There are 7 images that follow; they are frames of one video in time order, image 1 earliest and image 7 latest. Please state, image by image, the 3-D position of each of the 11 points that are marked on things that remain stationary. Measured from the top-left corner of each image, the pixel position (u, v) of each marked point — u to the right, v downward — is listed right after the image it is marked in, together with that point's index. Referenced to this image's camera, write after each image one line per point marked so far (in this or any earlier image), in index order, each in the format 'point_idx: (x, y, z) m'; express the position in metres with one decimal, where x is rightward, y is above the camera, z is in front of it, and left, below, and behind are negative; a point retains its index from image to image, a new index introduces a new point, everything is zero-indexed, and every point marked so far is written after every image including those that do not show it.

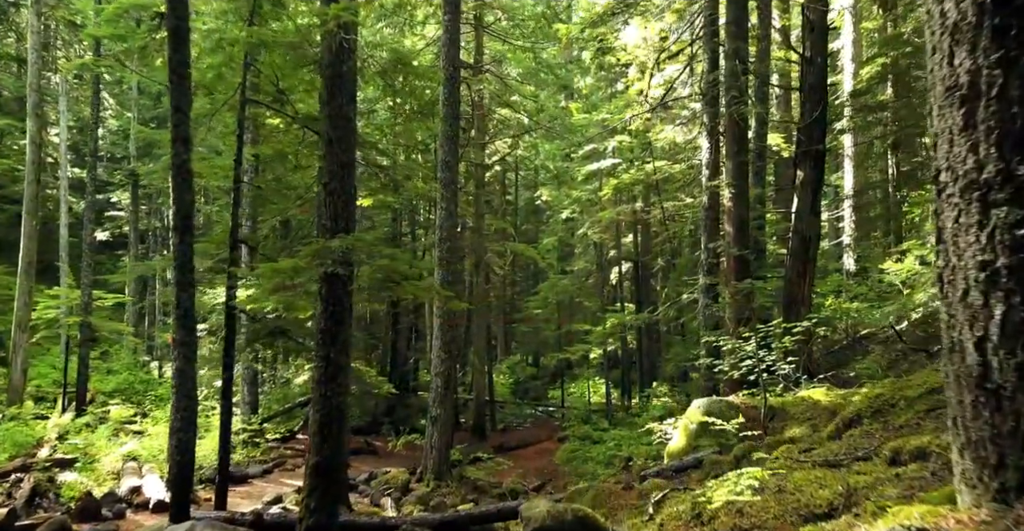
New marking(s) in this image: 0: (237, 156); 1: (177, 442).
0: (-3.5, +1.4, +11.0) m
1: (-3.8, -2.0, +9.9) m
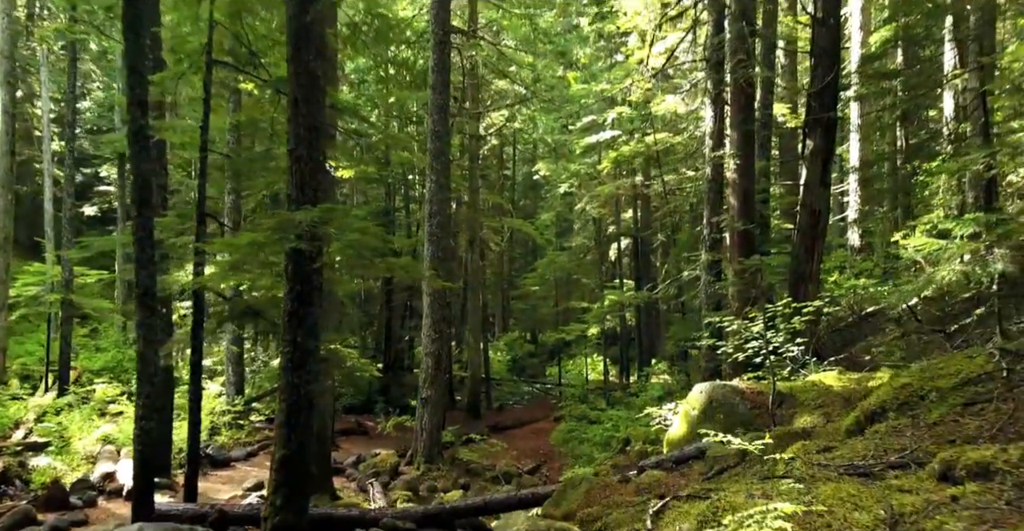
0: (-3.6, +1.7, +10.2) m
1: (-3.9, -1.8, +9.2) m
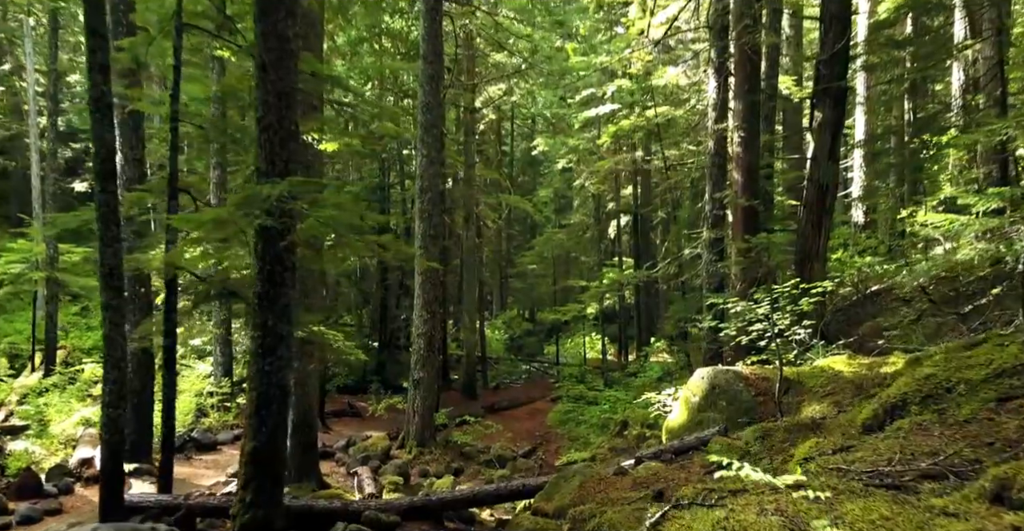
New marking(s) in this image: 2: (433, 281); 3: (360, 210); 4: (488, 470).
0: (-3.7, +2.0, +9.6) m
1: (-4.1, -1.5, +8.6) m
2: (-1.5, -0.3, +16.5) m
3: (-1.4, +0.5, +7.7) m
4: (-0.4, -3.8, +16.2) m
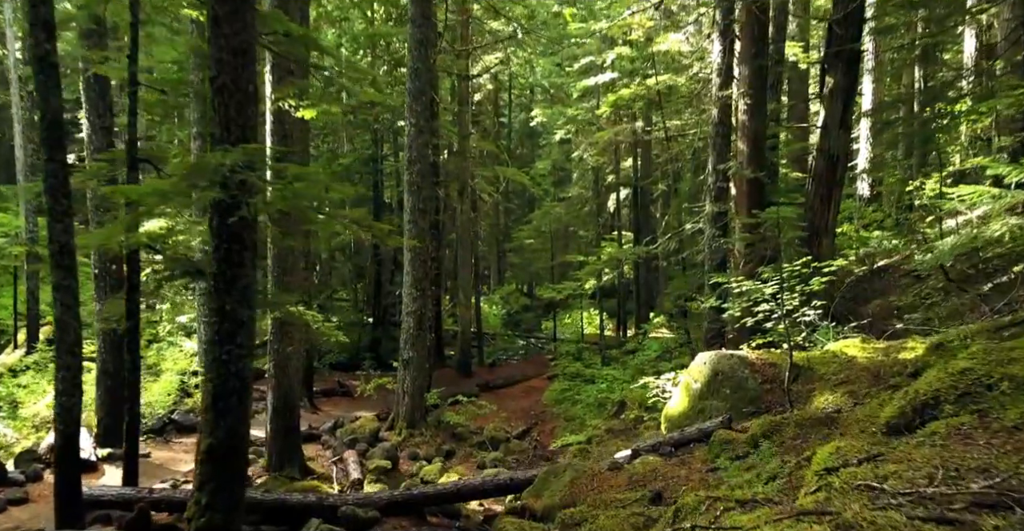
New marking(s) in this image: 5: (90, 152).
0: (-3.9, +2.2, +8.9) m
1: (-4.2, -1.3, +8.0) m
2: (-1.6, +0.2, +15.8) m
3: (-1.5, +0.7, +7.0) m
4: (-0.6, -3.4, +15.6) m
5: (-5.7, +1.5, +11.6) m
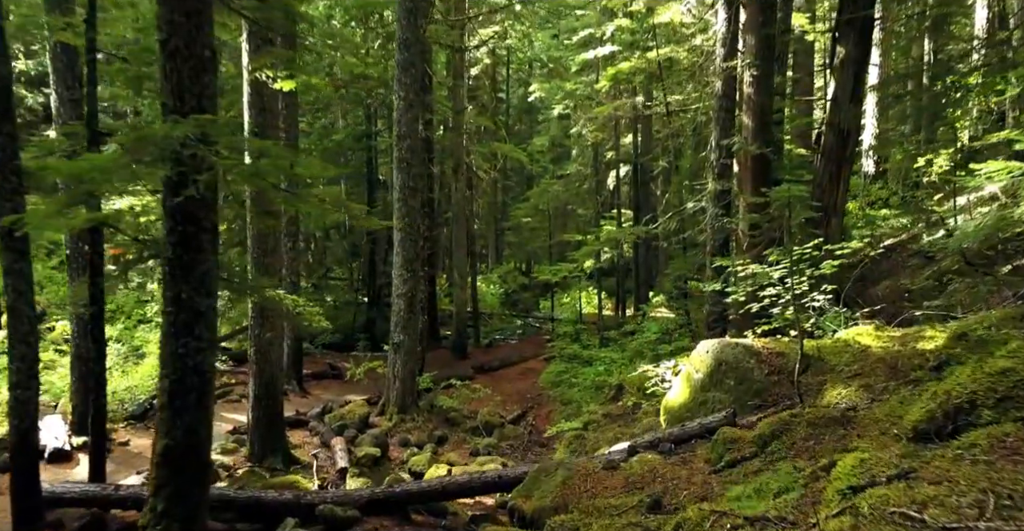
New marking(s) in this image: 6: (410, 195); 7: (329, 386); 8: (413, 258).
0: (-4.0, +2.4, +8.2) m
1: (-4.3, -1.2, +7.4) m
2: (-1.7, +0.5, +15.2) m
3: (-1.6, +0.8, +6.4) m
4: (-0.7, -3.0, +15.1) m
5: (-5.8, +1.8, +11.0) m
6: (-1.8, +1.2, +15.1) m
7: (-3.8, -2.5, +18.1) m
8: (-1.7, +0.1, +15.3) m
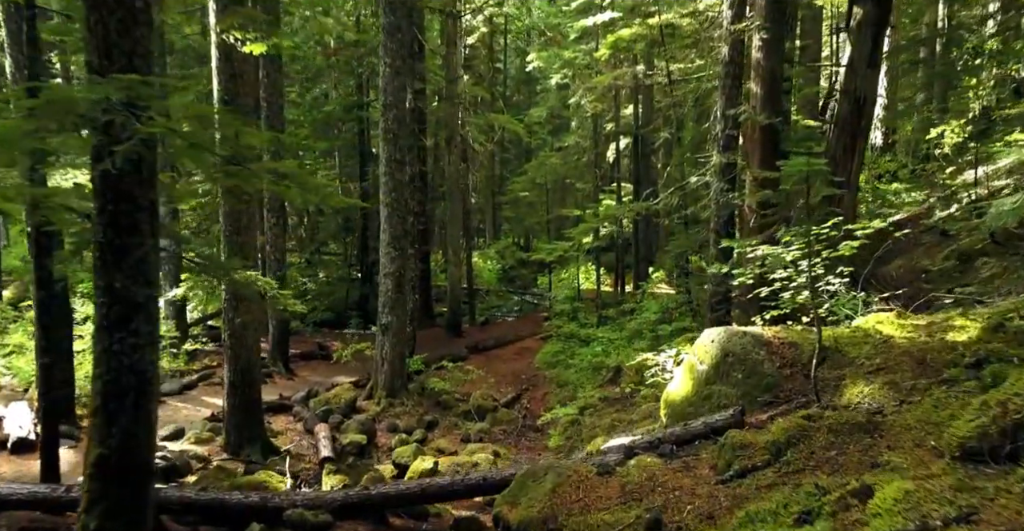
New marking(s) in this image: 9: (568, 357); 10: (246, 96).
0: (-4.1, +2.5, +7.4) m
1: (-4.4, -1.0, +6.7) m
2: (-1.8, +0.9, +14.4) m
3: (-1.7, +0.9, +5.6) m
4: (-0.8, -2.6, +14.5) m
5: (-5.9, +2.0, +10.2) m
6: (-1.9, +1.6, +14.3) m
7: (-3.9, -2.1, +17.4) m
8: (-1.9, +0.5, +14.6) m
9: (+1.2, -1.9, +17.9) m
10: (-3.2, +2.0, +10.4) m
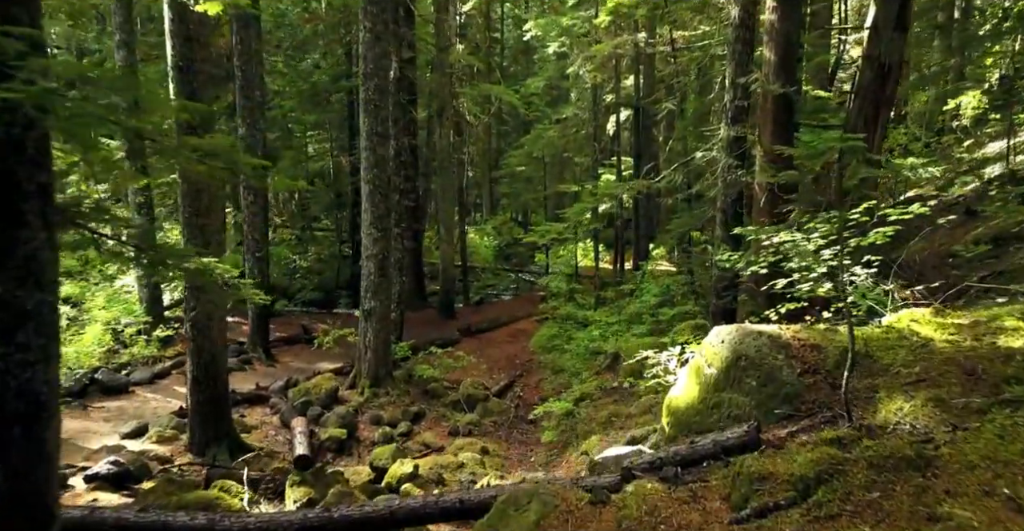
0: (-4.2, +2.6, +6.4) m
1: (-4.5, -1.0, +5.8) m
2: (-2.0, +1.2, +13.5) m
3: (-1.8, +0.9, +4.6) m
4: (-0.9, -2.3, +13.6) m
5: (-6.0, +2.2, +9.2) m
6: (-2.0, +1.9, +13.3) m
7: (-4.1, -1.7, +16.5) m
8: (-2.0, +0.8, +13.6) m
9: (+1.0, -1.5, +17.0) m
10: (-3.3, +2.2, +9.4) m
